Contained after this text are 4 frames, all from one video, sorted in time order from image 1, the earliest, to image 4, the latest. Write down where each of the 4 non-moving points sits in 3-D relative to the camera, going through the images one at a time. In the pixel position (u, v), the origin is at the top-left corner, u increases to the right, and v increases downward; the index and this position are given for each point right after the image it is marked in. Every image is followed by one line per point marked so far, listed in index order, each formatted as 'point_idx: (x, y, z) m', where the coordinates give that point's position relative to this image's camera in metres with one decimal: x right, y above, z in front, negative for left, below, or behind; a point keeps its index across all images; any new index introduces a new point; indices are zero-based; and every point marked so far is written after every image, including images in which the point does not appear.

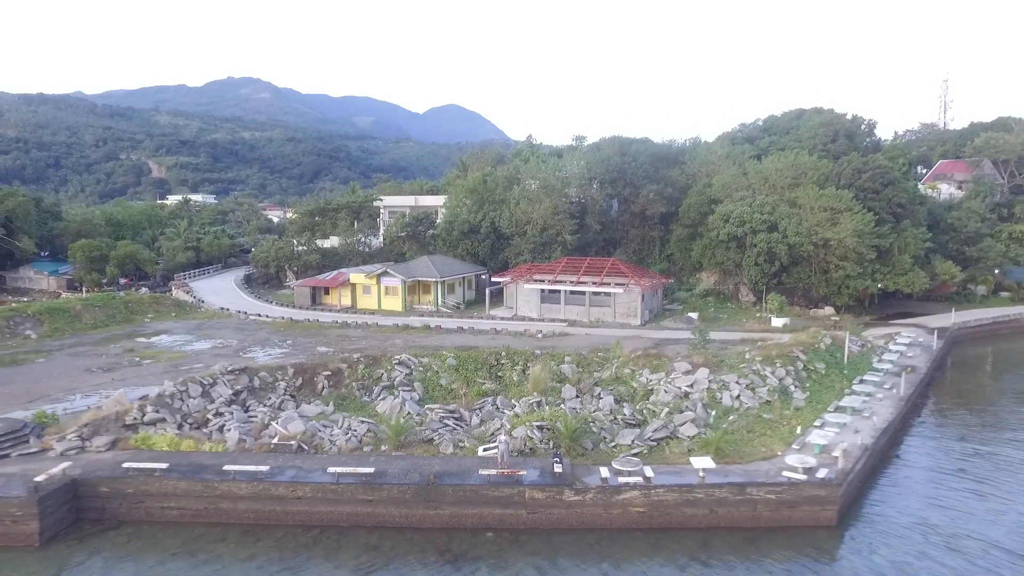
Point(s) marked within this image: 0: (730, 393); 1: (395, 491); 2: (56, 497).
0: (+5.8, -2.8, +16.2) m
1: (-2.3, -3.9, +11.8) m
2: (-8.6, -3.9, +11.4) m
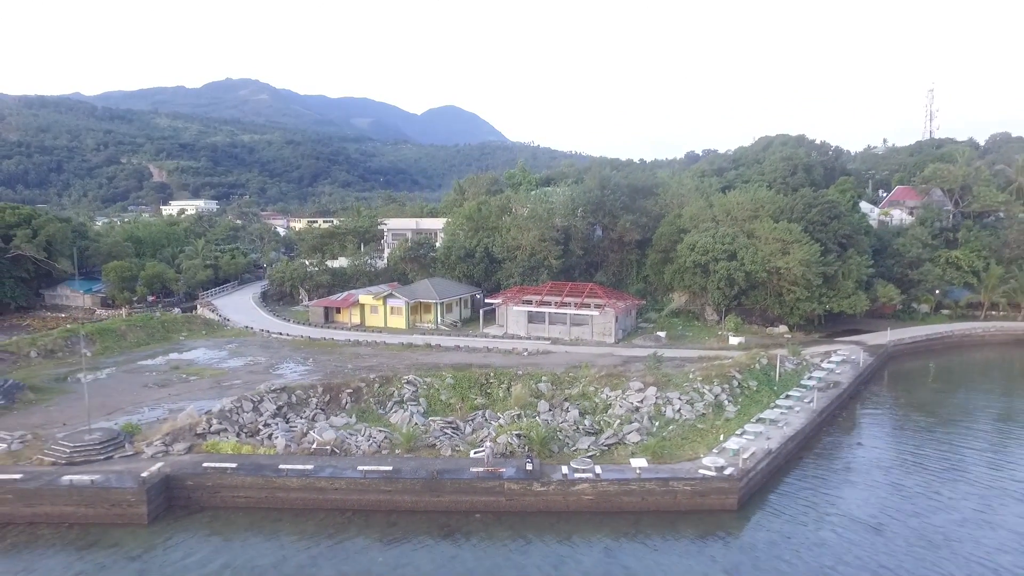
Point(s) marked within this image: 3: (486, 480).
0: (+5.4, -4.0, +20.2) m
1: (-2.7, -5.1, +15.8) m
2: (-9.1, -5.1, +15.4) m
3: (-0.7, -5.1, +15.9) m
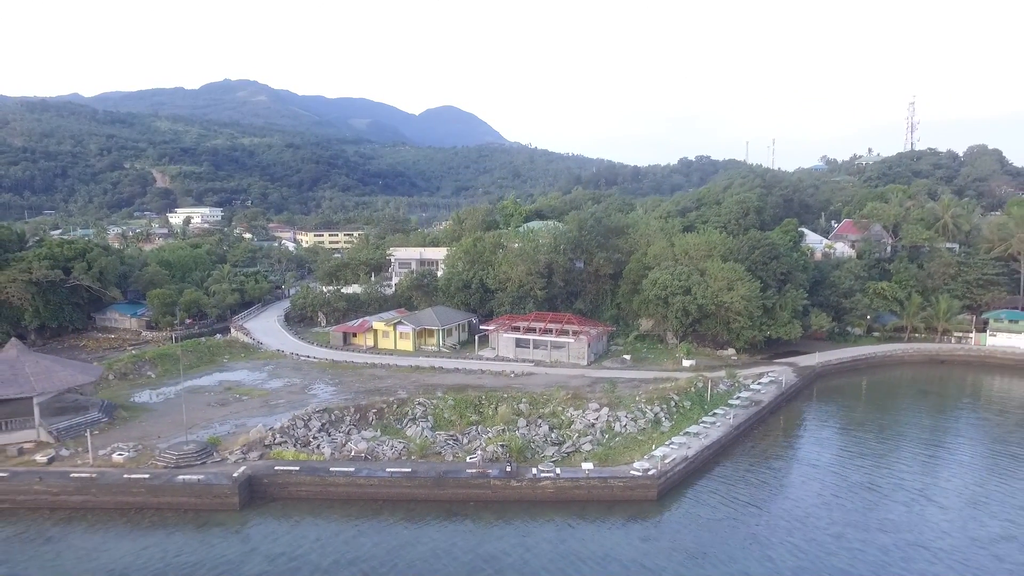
0: (+4.8, -6.0, +26.6) m
1: (-3.3, -7.1, +22.1) m
2: (-9.6, -7.1, +21.7) m
3: (-1.3, -7.0, +22.2) m
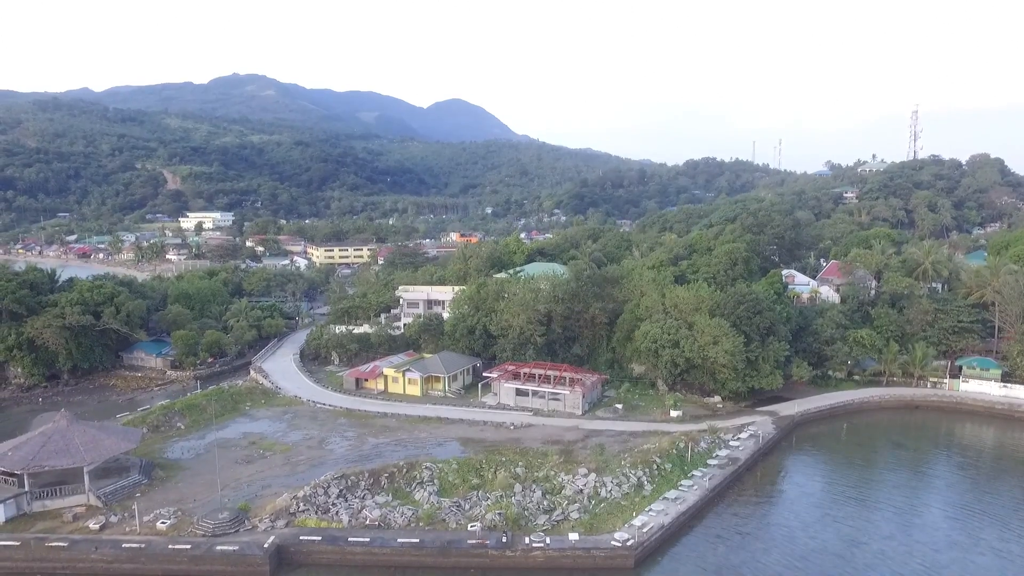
0: (+4.6, -9.9, +29.6) m
1: (-3.5, -11.0, +25.2) m
2: (-9.9, -11.0, +24.9) m
3: (-1.5, -10.9, +25.3) m
